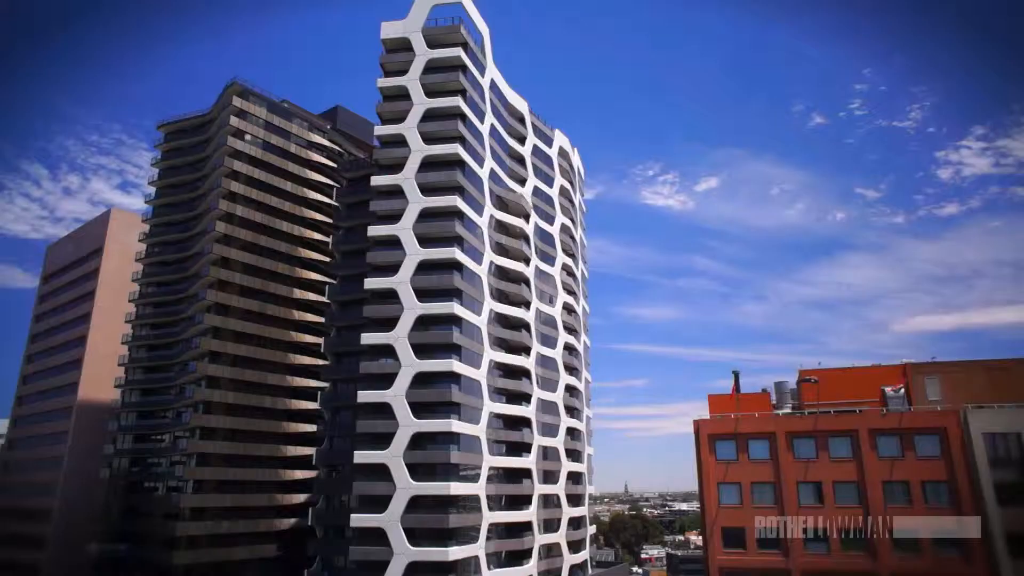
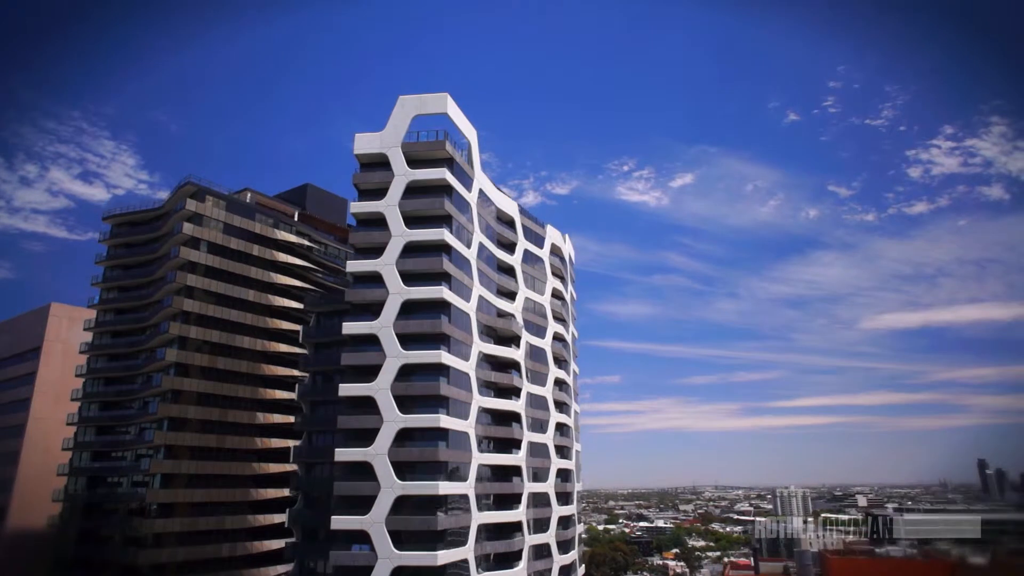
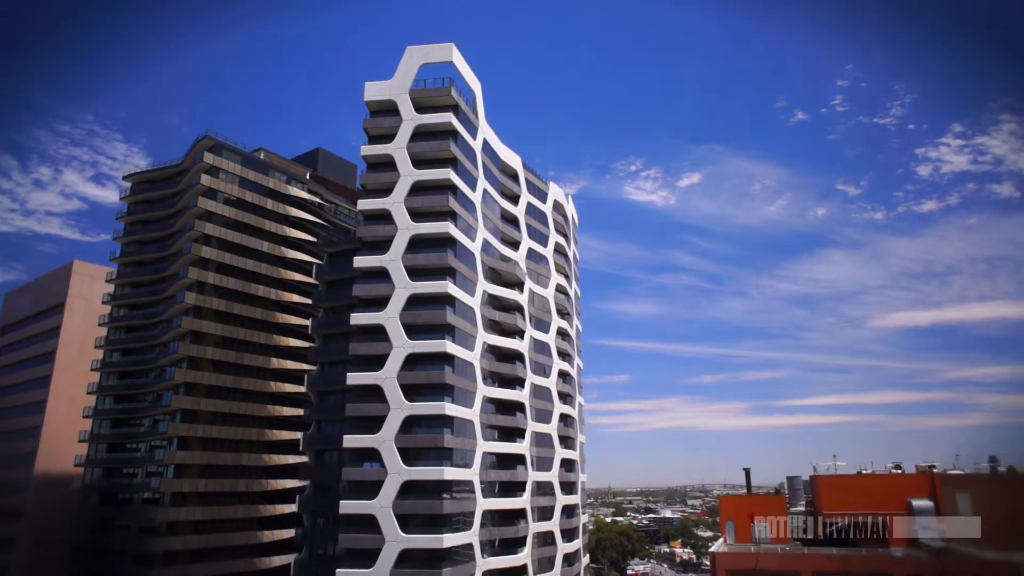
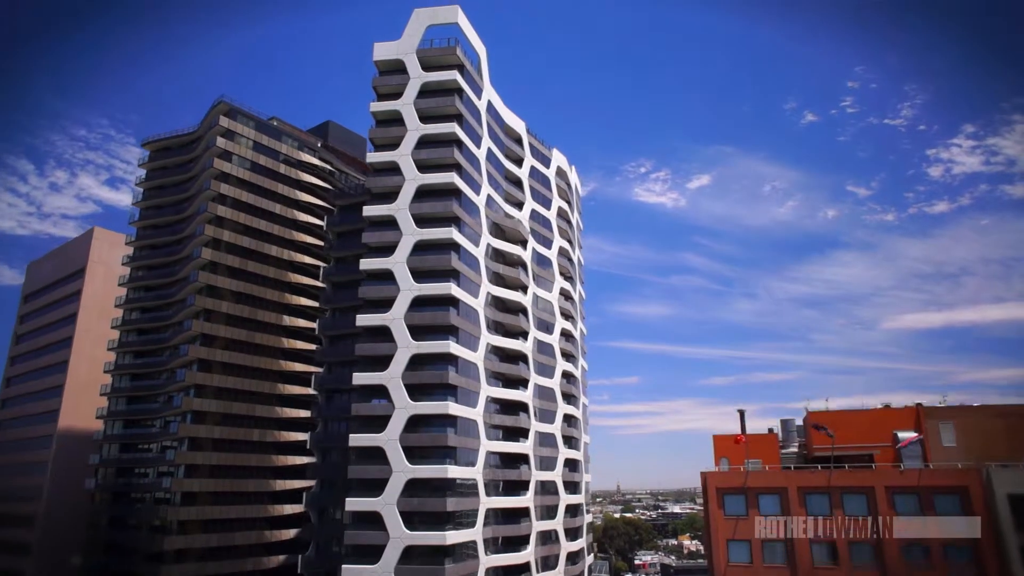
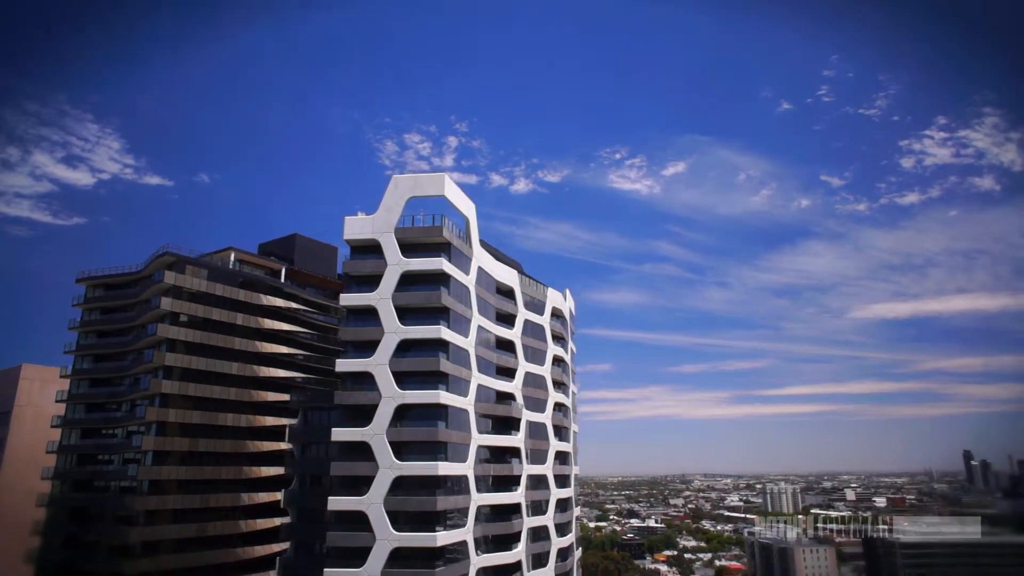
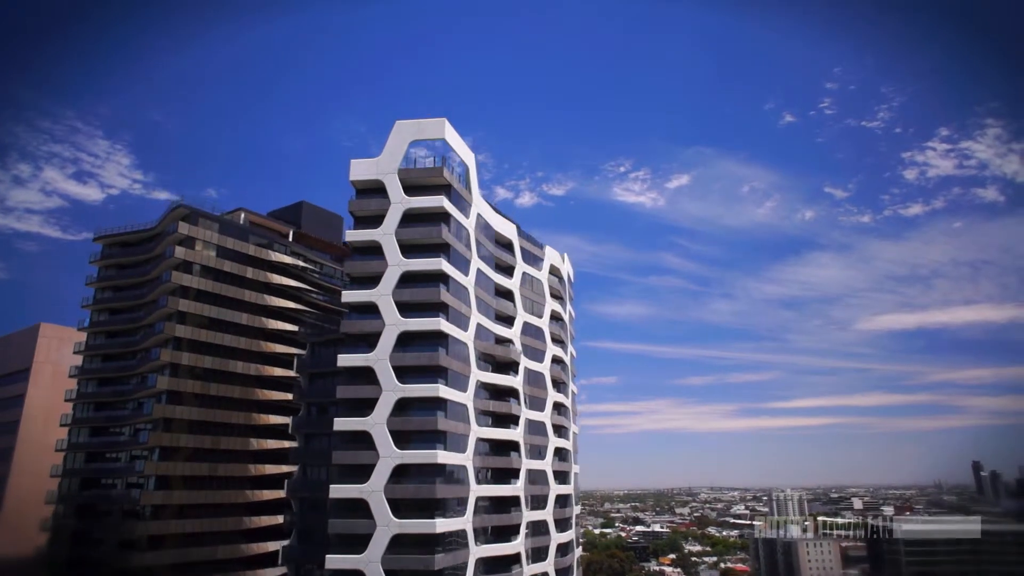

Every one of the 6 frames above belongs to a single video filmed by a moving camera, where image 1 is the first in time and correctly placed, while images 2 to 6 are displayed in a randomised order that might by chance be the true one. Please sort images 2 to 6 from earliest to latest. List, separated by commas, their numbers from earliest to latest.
4, 3, 2, 6, 5
